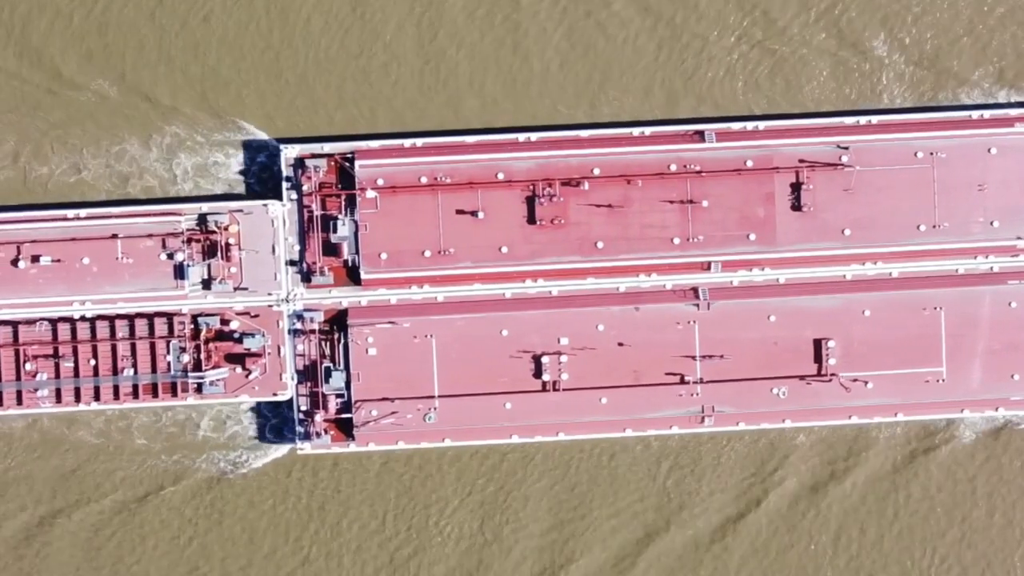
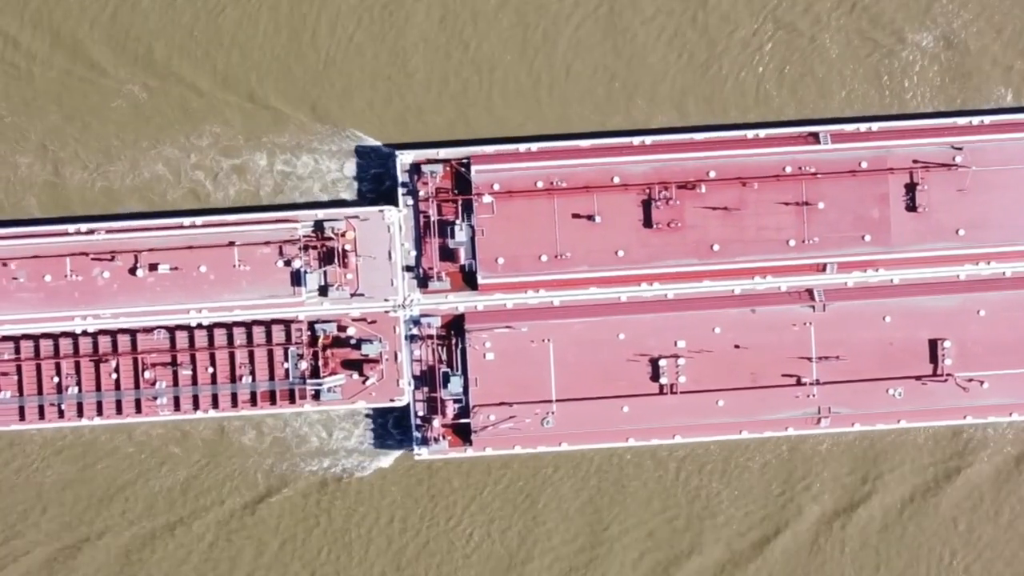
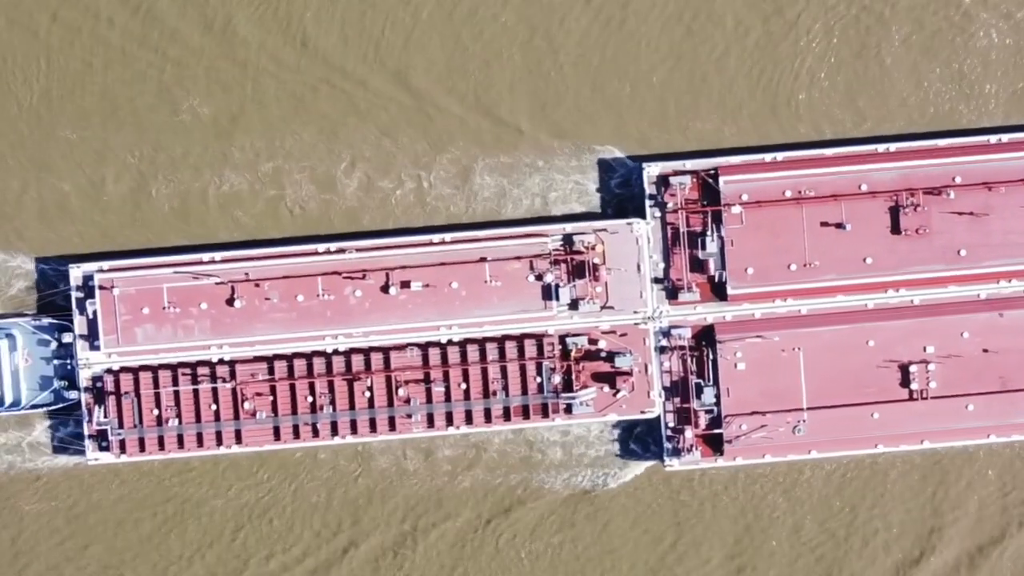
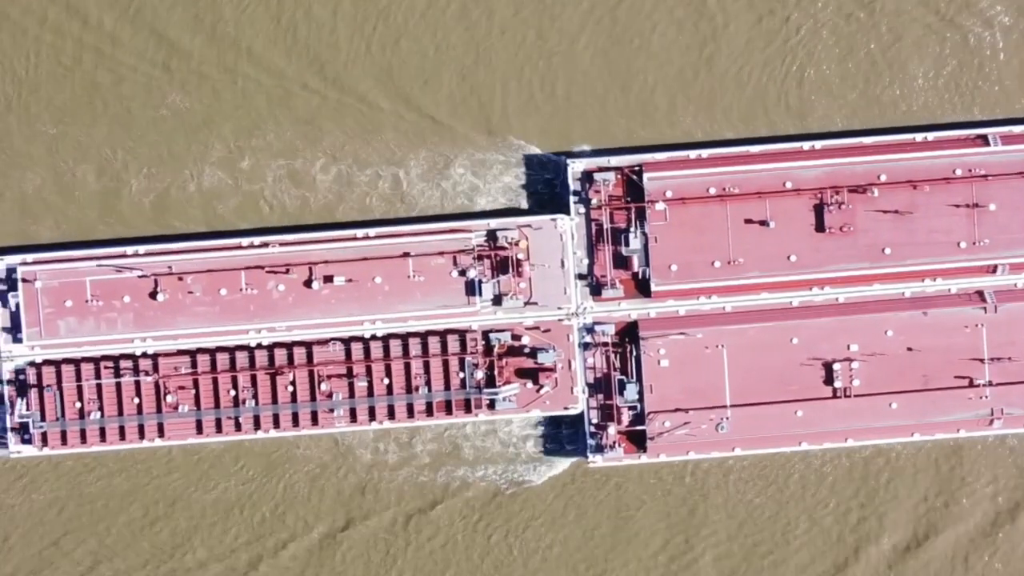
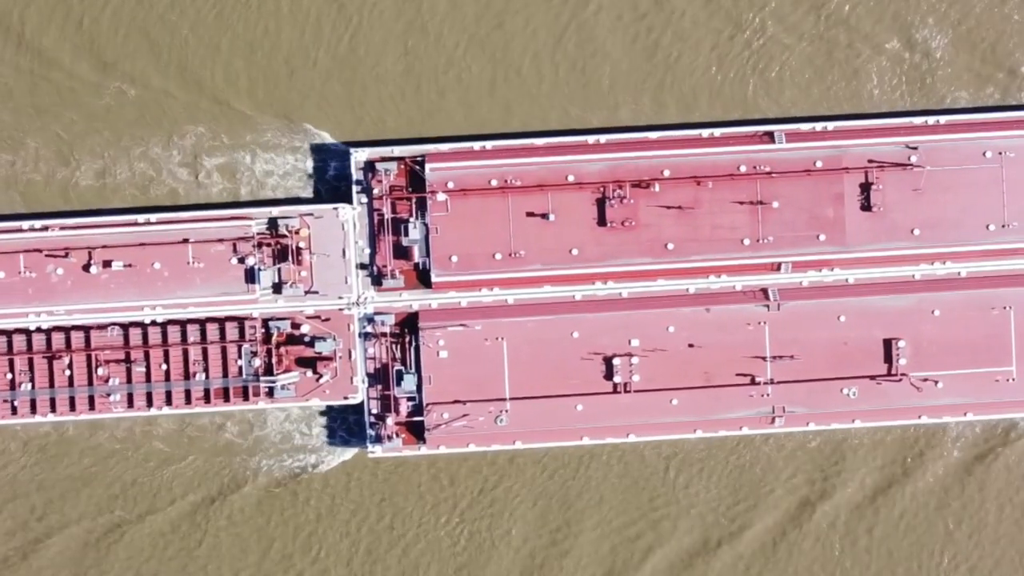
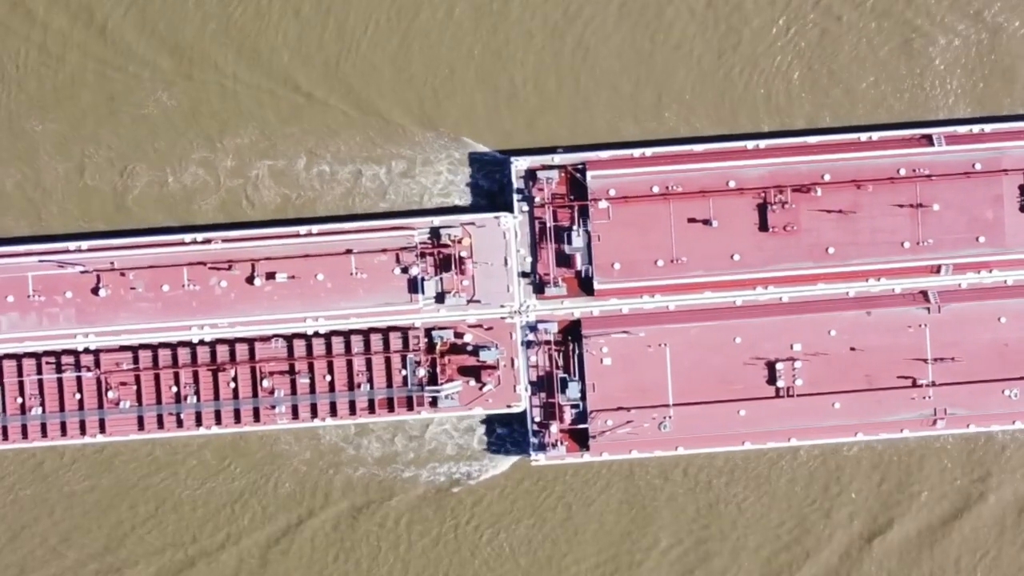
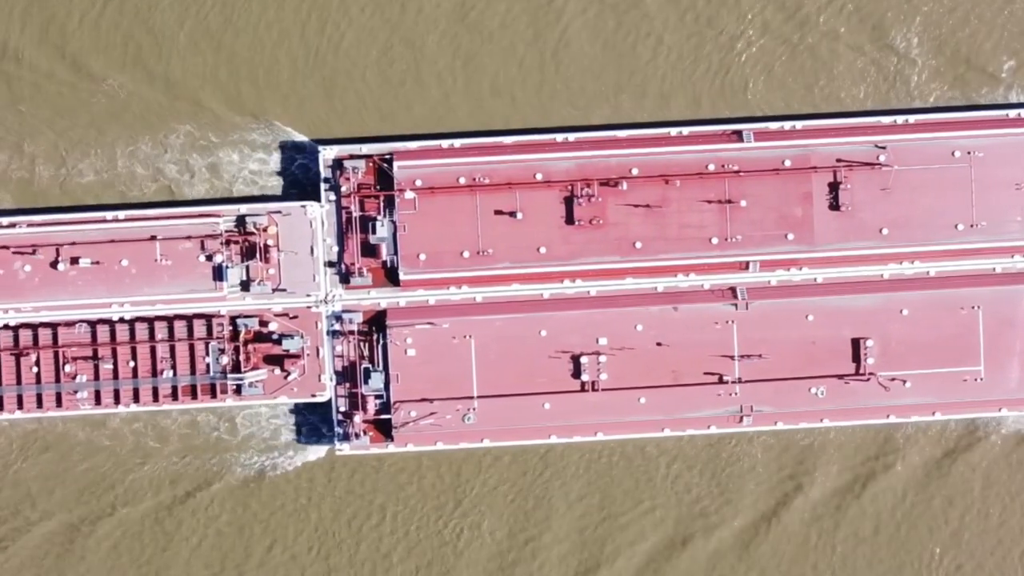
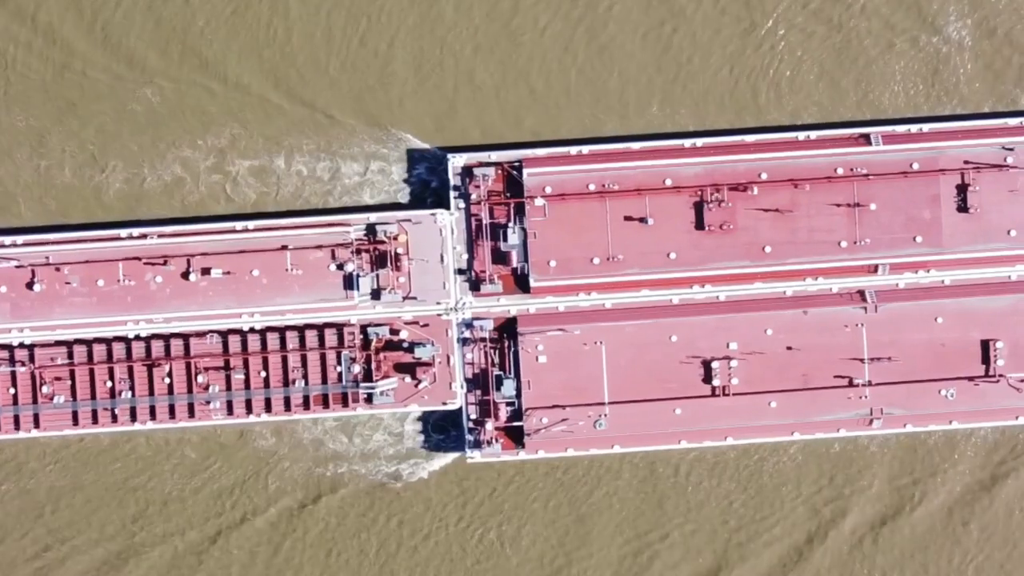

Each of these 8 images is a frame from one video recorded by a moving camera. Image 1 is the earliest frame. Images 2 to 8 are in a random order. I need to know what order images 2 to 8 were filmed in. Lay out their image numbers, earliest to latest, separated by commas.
7, 5, 2, 8, 6, 4, 3
